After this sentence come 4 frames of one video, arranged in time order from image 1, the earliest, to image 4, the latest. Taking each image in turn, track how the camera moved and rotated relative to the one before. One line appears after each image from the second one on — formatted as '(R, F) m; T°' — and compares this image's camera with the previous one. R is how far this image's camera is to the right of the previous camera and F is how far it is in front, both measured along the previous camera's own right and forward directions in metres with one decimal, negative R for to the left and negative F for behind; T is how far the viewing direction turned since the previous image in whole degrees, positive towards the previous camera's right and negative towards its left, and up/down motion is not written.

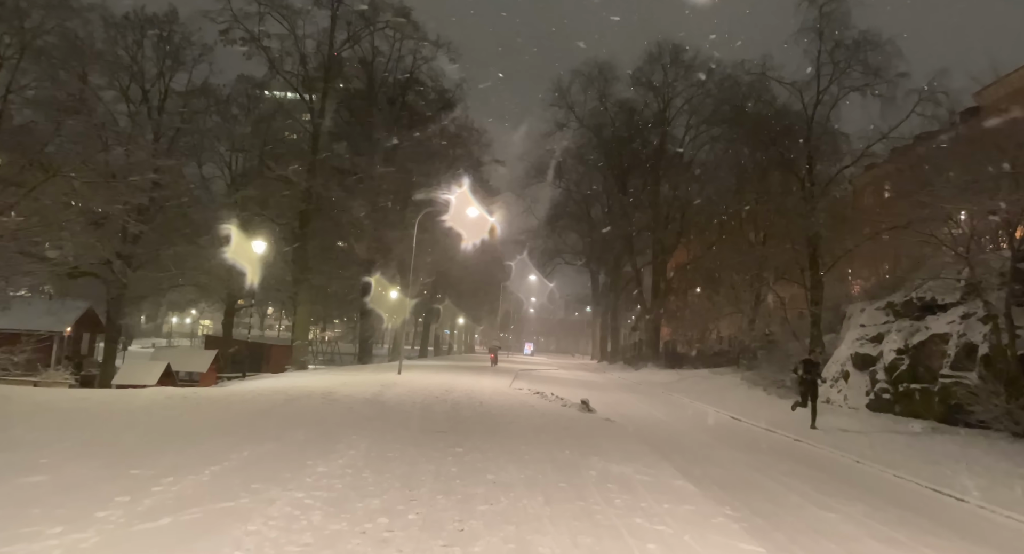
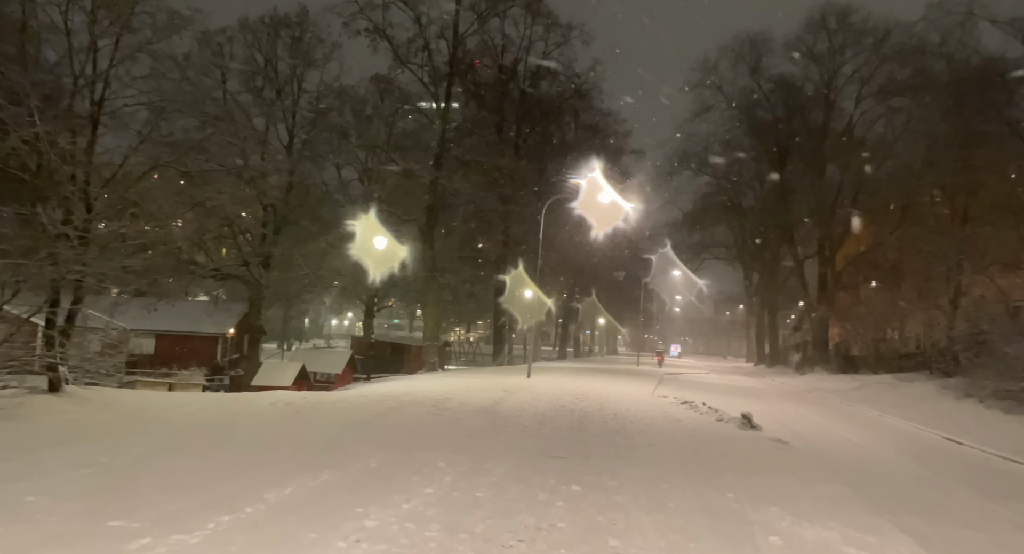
(+0.1, +2.5) m; -12°
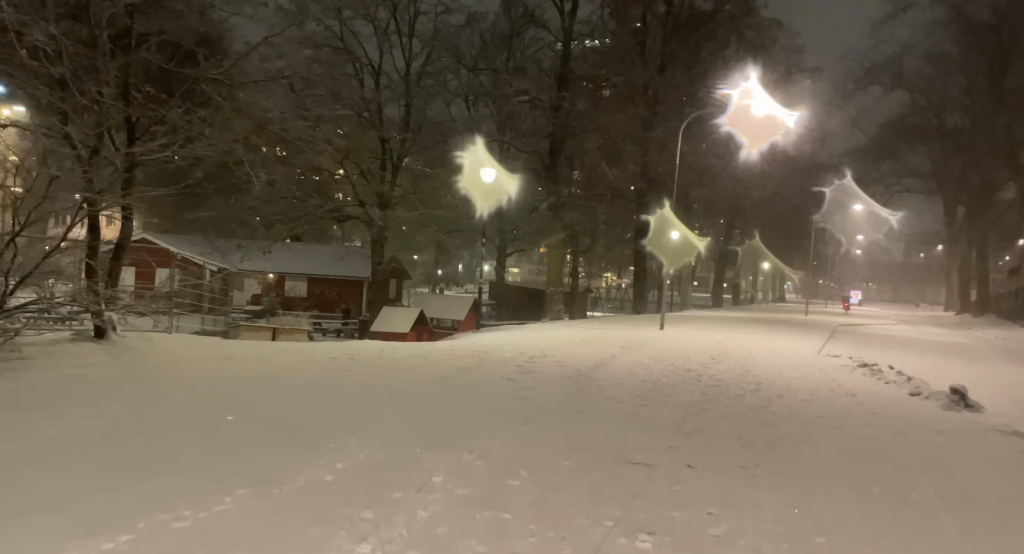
(+0.8, +3.2) m; -13°
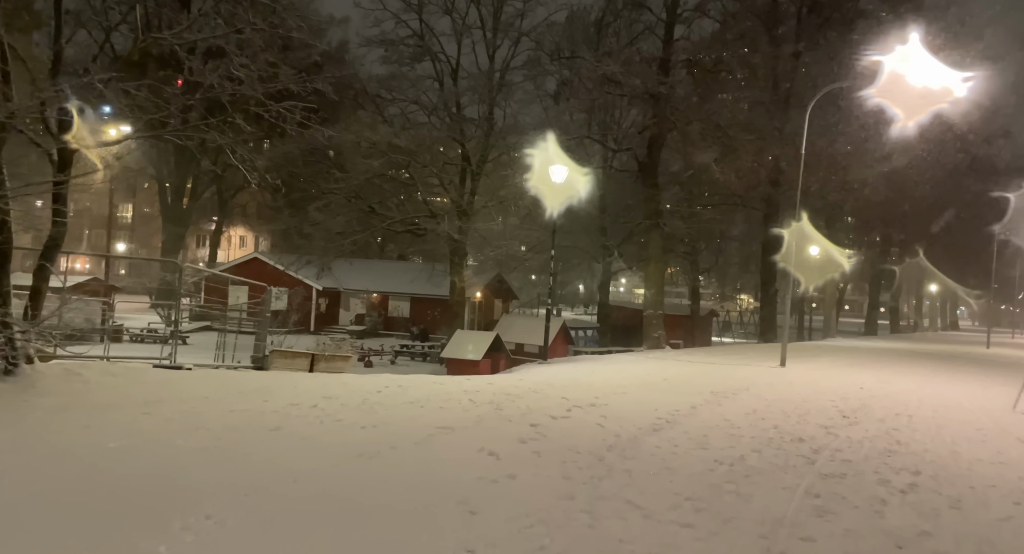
(+1.3, +3.5) m; -11°
